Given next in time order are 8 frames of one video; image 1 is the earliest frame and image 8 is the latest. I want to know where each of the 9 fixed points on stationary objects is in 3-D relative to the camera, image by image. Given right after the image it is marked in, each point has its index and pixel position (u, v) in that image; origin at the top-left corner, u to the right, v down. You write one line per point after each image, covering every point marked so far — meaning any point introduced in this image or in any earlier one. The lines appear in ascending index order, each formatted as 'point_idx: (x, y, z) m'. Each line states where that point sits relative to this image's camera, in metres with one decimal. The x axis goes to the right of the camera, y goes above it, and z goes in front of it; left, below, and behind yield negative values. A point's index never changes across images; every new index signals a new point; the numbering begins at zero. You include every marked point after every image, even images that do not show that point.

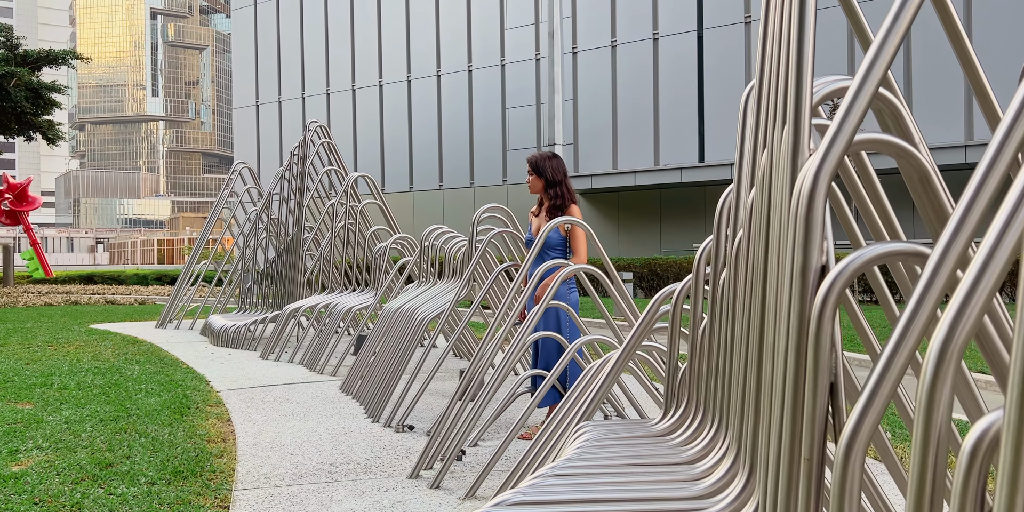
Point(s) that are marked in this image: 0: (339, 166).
0: (-2.0, +1.0, +8.8) m
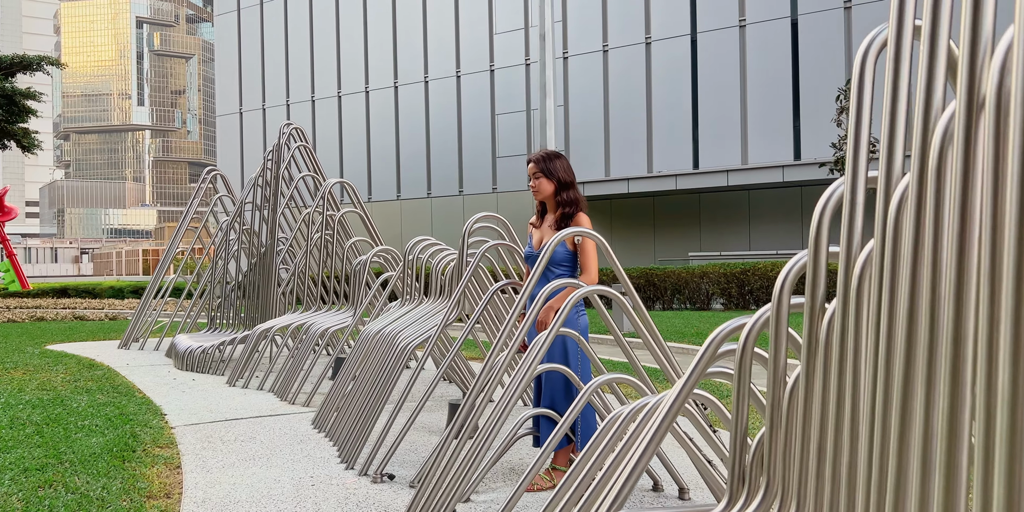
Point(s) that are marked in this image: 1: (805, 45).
0: (-2.0, +0.9, +8.1) m
1: (+6.2, +4.5, +16.6) m
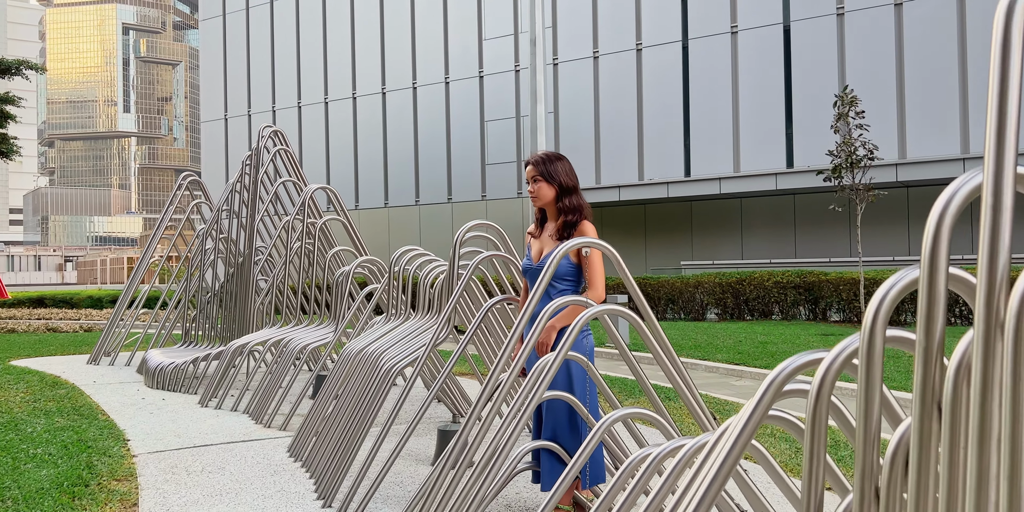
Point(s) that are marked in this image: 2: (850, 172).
0: (-2.1, +0.8, +7.7) m
1: (+6.0, +4.3, +16.4) m
2: (+5.6, +1.4, +12.6) m
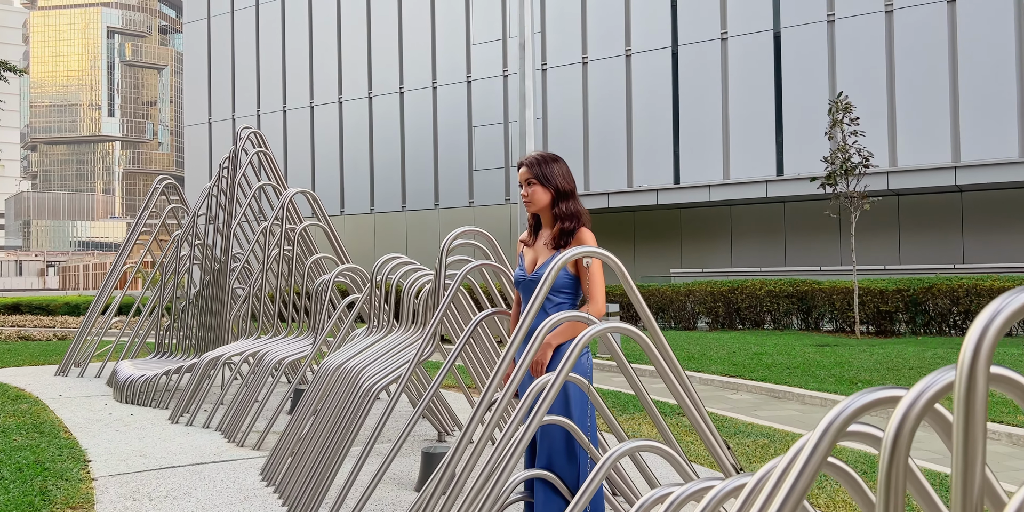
0: (-2.2, +0.7, +7.3) m
1: (+5.8, +4.1, +16.2) m
2: (+5.4, +1.2, +12.4) m
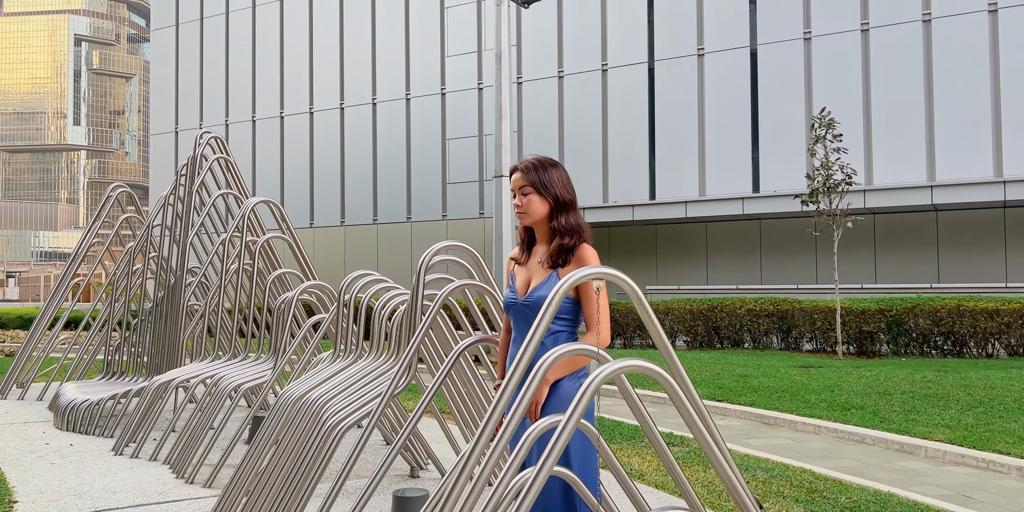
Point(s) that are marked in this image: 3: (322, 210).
0: (-2.4, +0.6, +6.8) m
1: (+5.3, +3.8, +16.1) m
2: (+5.0, +0.9, +12.2) m
3: (-4.8, +1.2, +19.5) m
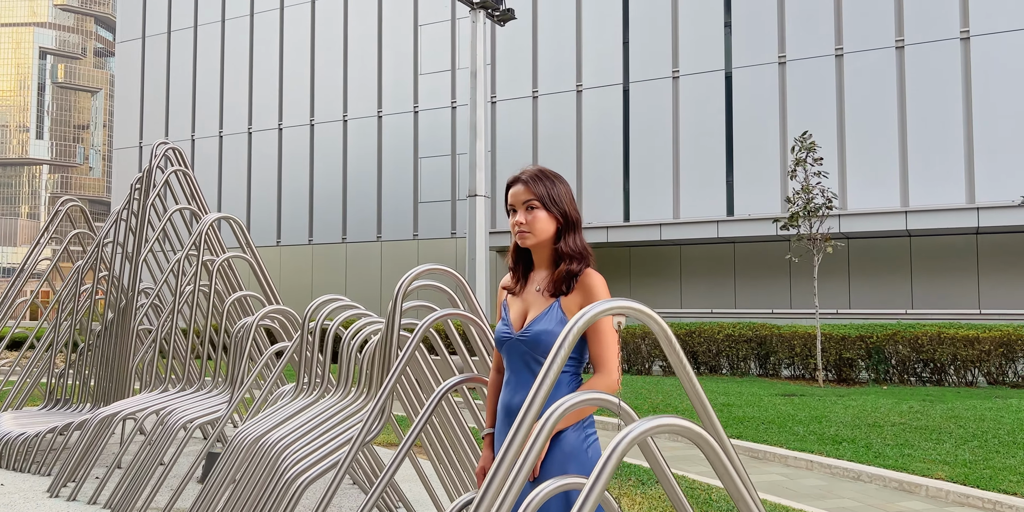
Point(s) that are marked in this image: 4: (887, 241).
0: (-2.6, +0.4, +6.4) m
1: (+4.8, +3.3, +16.0) m
2: (+4.6, +0.5, +12.1) m
3: (-5.5, +0.7, +18.9) m
4: (+7.4, +0.3, +15.2) m
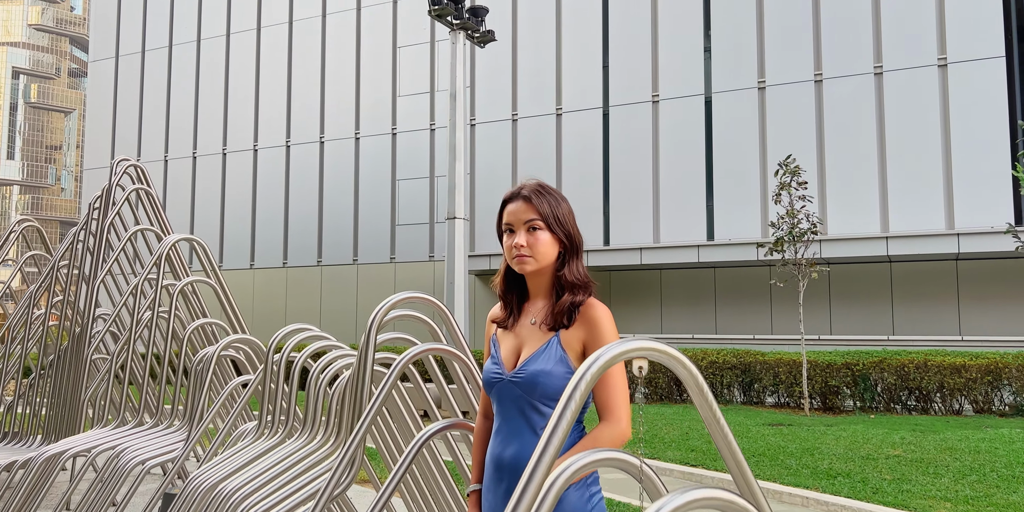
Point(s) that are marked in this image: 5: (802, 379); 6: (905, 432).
0: (-2.7, +0.2, +6.0) m
1: (+4.3, +2.7, +15.9) m
2: (+4.3, +0.2, +11.9) m
3: (-6.0, +0.1, +18.4) m
4: (+7.0, -0.2, +15.1) m
5: (+4.5, -1.9, +11.9) m
6: (+4.5, -2.0, +8.8) m
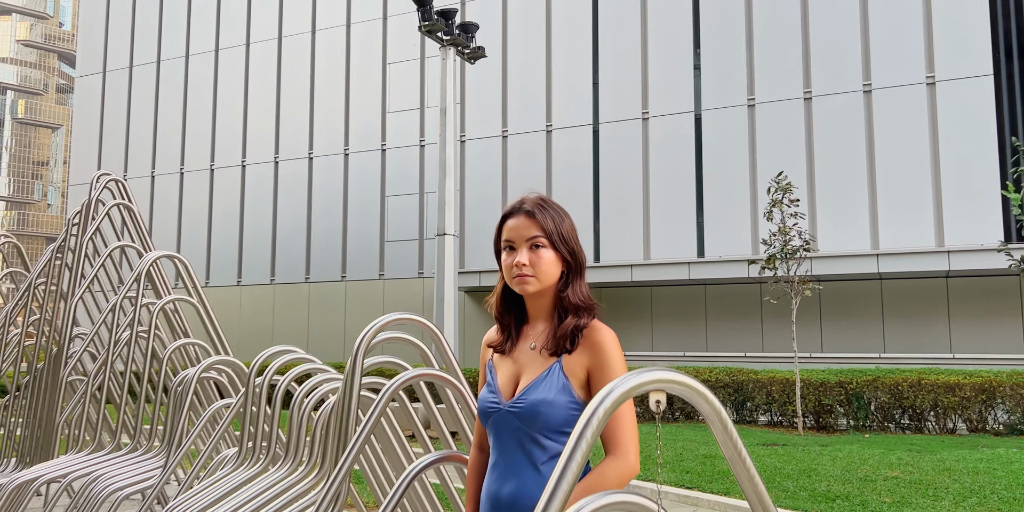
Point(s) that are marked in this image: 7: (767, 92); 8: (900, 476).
0: (-2.8, +0.1, +5.8) m
1: (+4.1, +2.4, +15.8) m
2: (+4.2, -0.1, +11.8) m
3: (-6.2, -0.3, +18.2) m
4: (+6.8, -0.6, +15.0) m
5: (+4.3, -2.2, +11.8) m
6: (+4.4, -2.2, +8.6) m
7: (+5.2, +3.3, +15.5) m
8: (+3.7, -2.1, +7.3) m
